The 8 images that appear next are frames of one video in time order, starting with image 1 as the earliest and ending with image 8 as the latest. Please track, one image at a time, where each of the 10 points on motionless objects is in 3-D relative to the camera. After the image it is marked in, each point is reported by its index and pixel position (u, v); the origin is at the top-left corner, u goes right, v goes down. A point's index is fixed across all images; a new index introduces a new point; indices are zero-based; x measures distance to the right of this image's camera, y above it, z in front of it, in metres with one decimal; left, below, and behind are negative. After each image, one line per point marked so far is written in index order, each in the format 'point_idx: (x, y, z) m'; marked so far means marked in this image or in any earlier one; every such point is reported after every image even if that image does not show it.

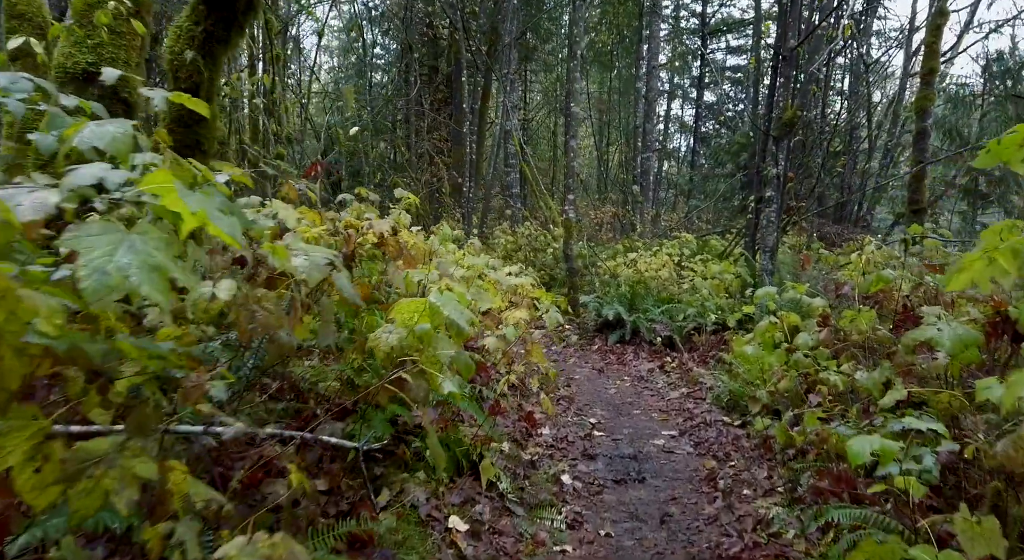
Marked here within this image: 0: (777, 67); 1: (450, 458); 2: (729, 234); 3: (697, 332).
0: (+4.3, +3.4, +11.3) m
1: (-0.4, -1.1, +4.3) m
2: (+5.9, +1.2, +18.6) m
3: (+2.7, -0.8, +10.3) m
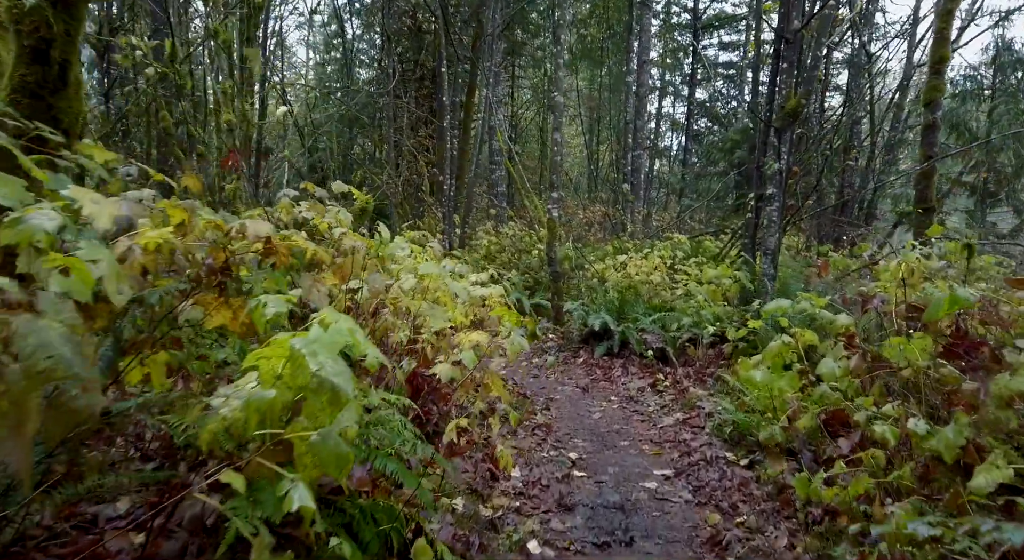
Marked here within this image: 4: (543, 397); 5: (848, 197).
0: (+4.0, +3.4, +10.4) m
1: (-0.6, -1.2, +3.3) m
2: (+5.4, +1.1, +17.7) m
3: (+2.4, -0.9, +9.3) m
4: (+0.4, -1.4, +7.9) m
5: (+7.2, +1.8, +14.9) m
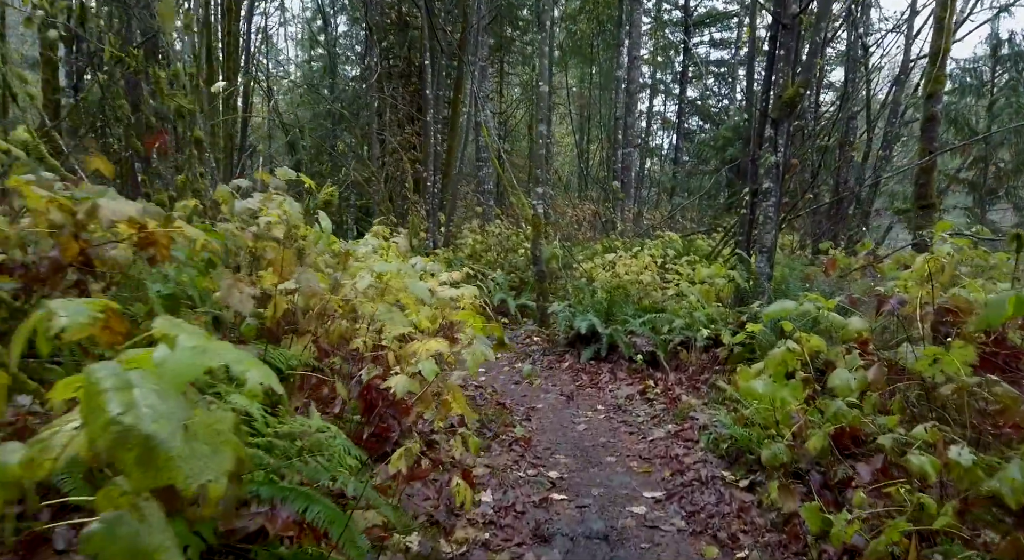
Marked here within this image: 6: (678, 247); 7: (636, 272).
0: (+3.7, +3.4, +9.8) m
1: (-0.8, -1.2, +2.7) m
2: (+5.1, +1.1, +17.1) m
3: (+2.2, -0.9, +8.7) m
4: (+0.2, -1.3, +7.4) m
5: (+6.9, +1.8, +14.4) m
6: (+3.5, +0.7, +14.6) m
7: (+1.9, +0.1, +10.7) m
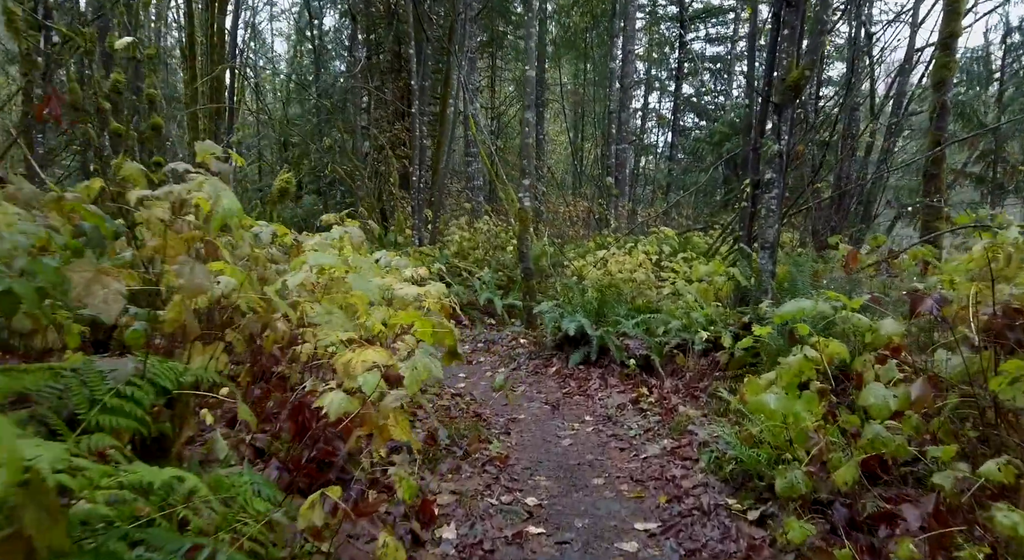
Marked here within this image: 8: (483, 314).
0: (+3.5, +3.4, +9.1) m
1: (-1.0, -1.2, +2.0) m
2: (+4.8, +1.2, +16.4) m
3: (+2.0, -0.8, +8.0) m
4: (-0.1, -1.3, +6.6) m
5: (+6.6, +1.8, +13.7) m
6: (+3.2, +0.7, +13.9) m
7: (+1.7, +0.2, +10.0) m
8: (-0.5, -0.6, +12.6) m
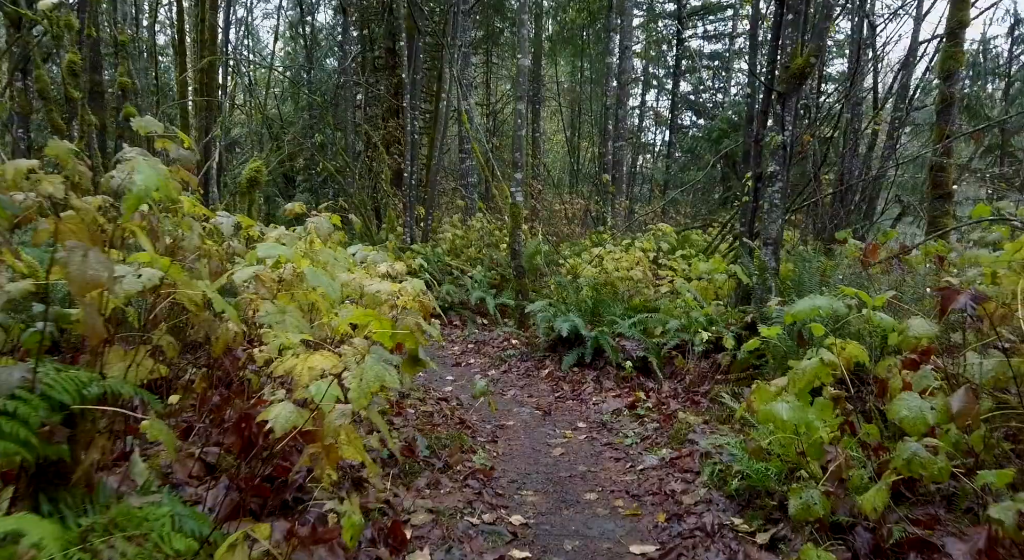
0: (+3.4, +3.4, +8.7) m
1: (-1.1, -1.1, +1.5) m
2: (+4.7, +1.2, +16.0) m
3: (+1.8, -0.8, +7.6) m
4: (-0.2, -1.3, +6.2) m
5: (+6.5, +1.9, +13.3) m
6: (+3.1, +0.8, +13.5) m
7: (+1.5, +0.2, +9.5) m
8: (-0.7, -0.6, +12.2) m
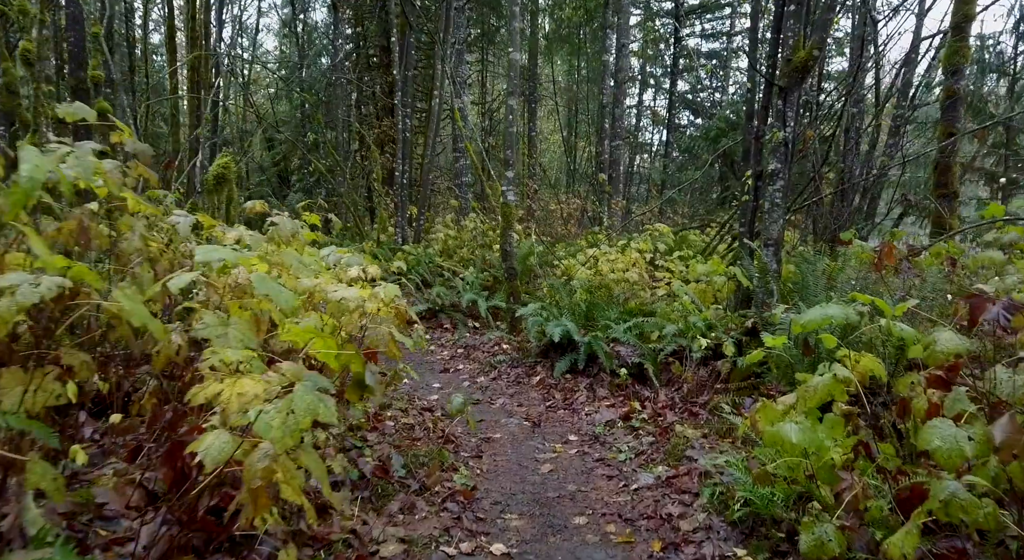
0: (+3.3, +3.4, +8.3) m
1: (-1.2, -1.2, +1.1) m
2: (+4.5, +1.2, +15.7) m
3: (+1.7, -0.8, +7.3) m
4: (-0.3, -1.3, +5.8) m
5: (+6.4, +1.8, +13.0) m
6: (+2.9, +0.7, +13.1) m
7: (+1.4, +0.2, +9.2) m
8: (-0.8, -0.6, +11.8) m
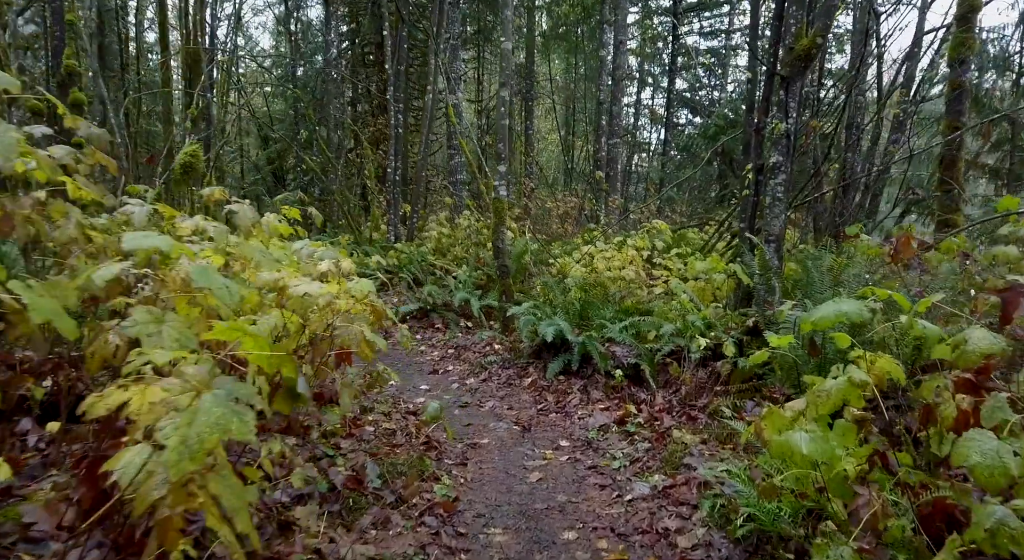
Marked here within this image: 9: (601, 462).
0: (+3.2, +3.4, +8.0) m
1: (-1.3, -1.1, +0.8) m
2: (+4.4, +1.2, +15.3) m
3: (+1.6, -0.8, +6.9) m
4: (-0.4, -1.3, +5.5) m
5: (+6.2, +1.9, +12.7) m
6: (+2.8, +0.8, +12.8) m
7: (+1.3, +0.2, +8.9) m
8: (-0.9, -0.6, +11.5) m
9: (+0.6, -1.3, +5.0) m
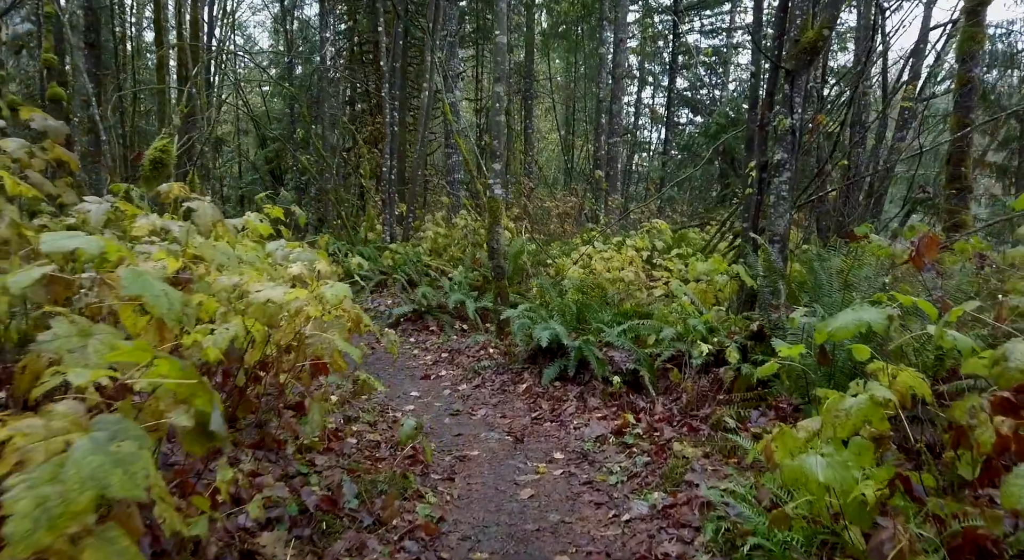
0: (+3.1, +3.4, +7.7) m
1: (-1.3, -1.2, +0.5) m
2: (+4.4, +1.2, +15.0) m
3: (+1.6, -0.8, +6.6) m
4: (-0.4, -1.3, +5.2) m
5: (+6.2, +1.8, +12.4) m
6: (+2.8, +0.7, +12.5) m
7: (+1.3, +0.2, +8.6) m
8: (-1.0, -0.6, +11.2) m
9: (+0.6, -1.3, +4.7) m
